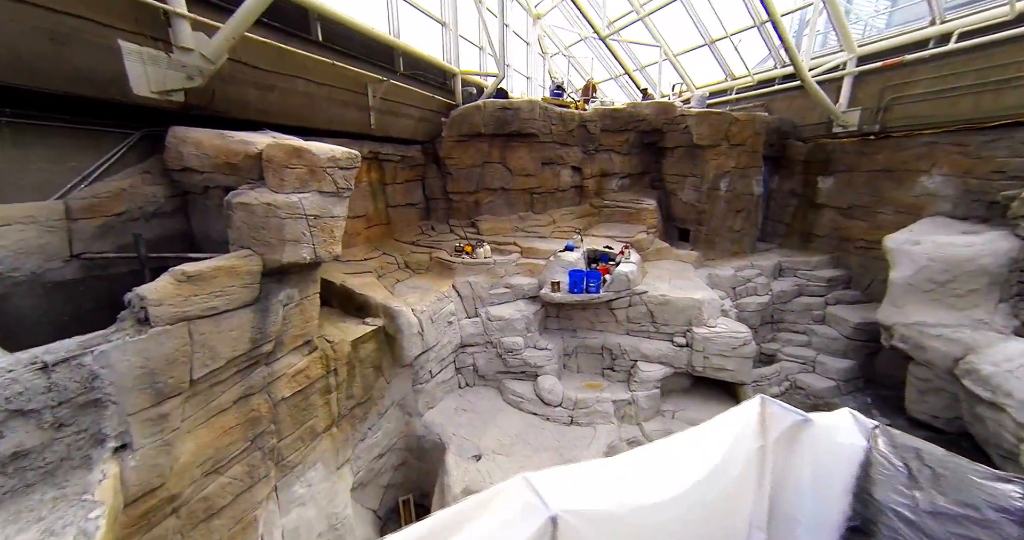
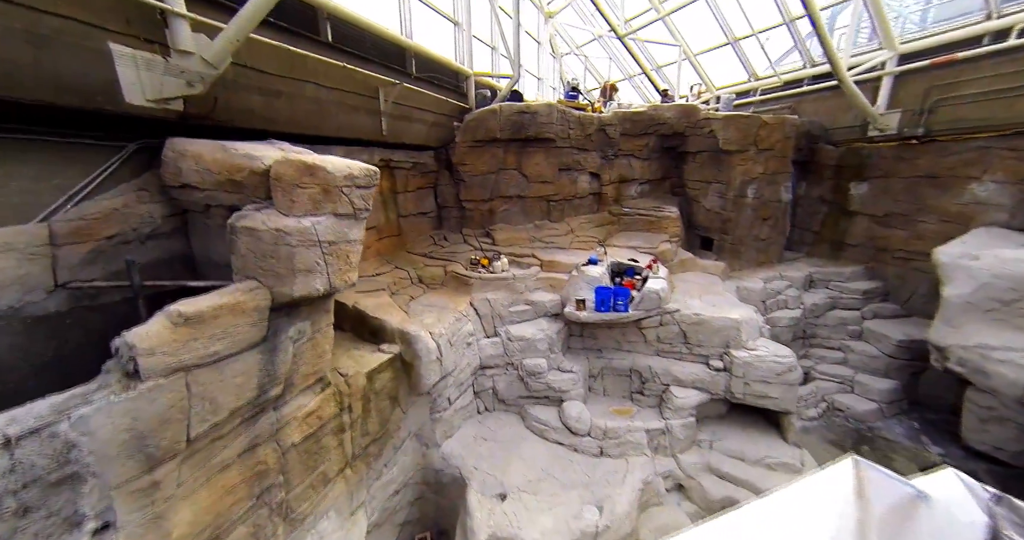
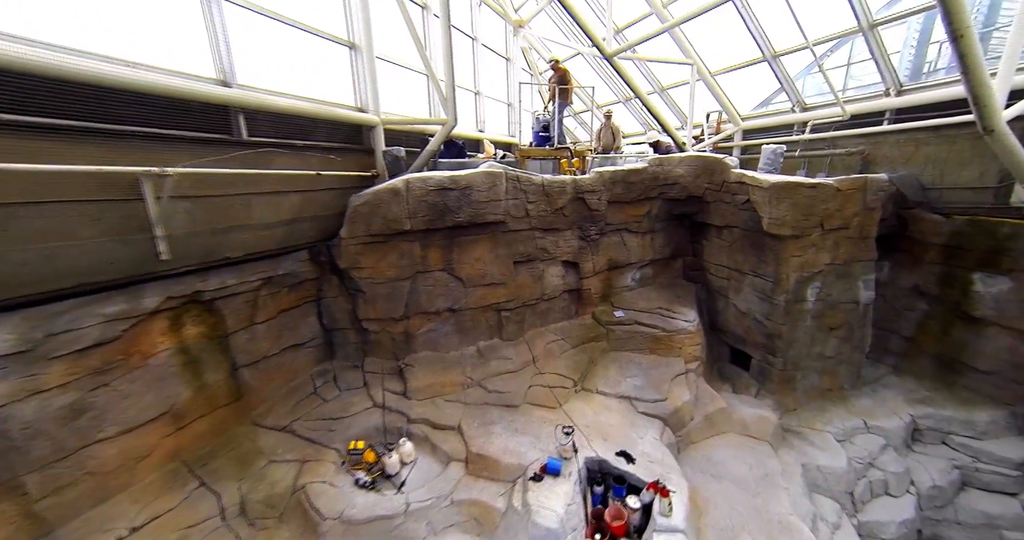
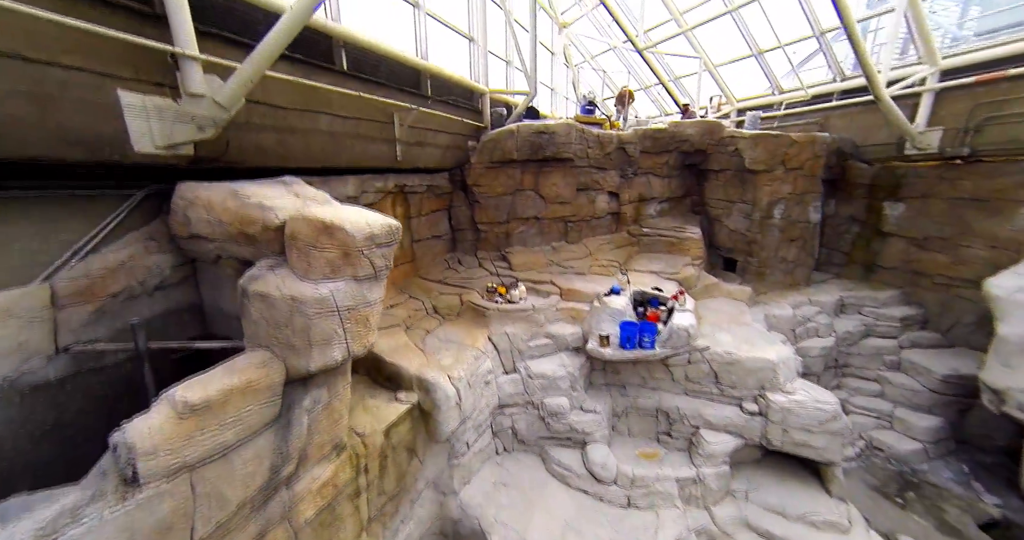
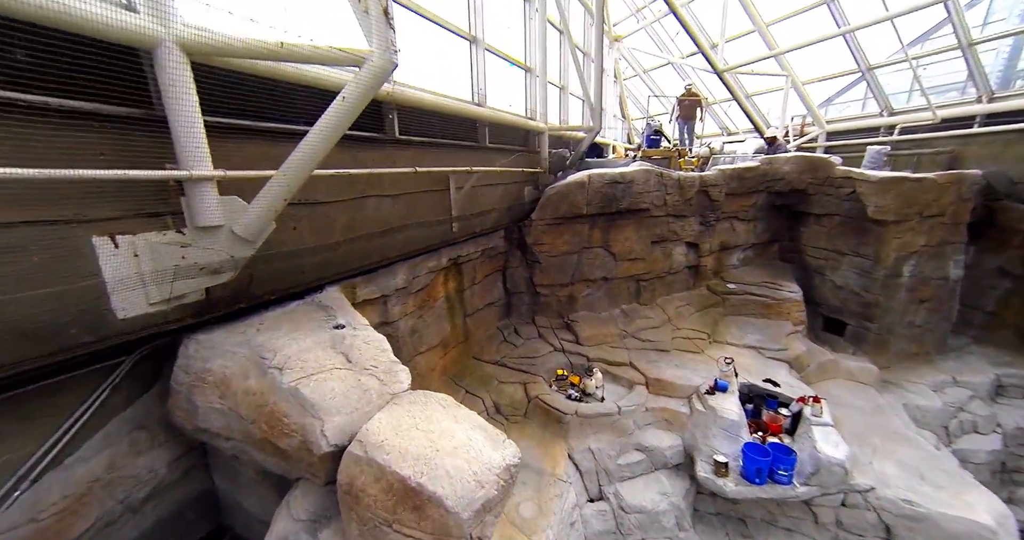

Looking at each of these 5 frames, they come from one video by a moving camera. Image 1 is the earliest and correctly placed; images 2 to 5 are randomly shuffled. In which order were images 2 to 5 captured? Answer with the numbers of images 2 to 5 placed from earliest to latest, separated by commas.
2, 4, 5, 3
